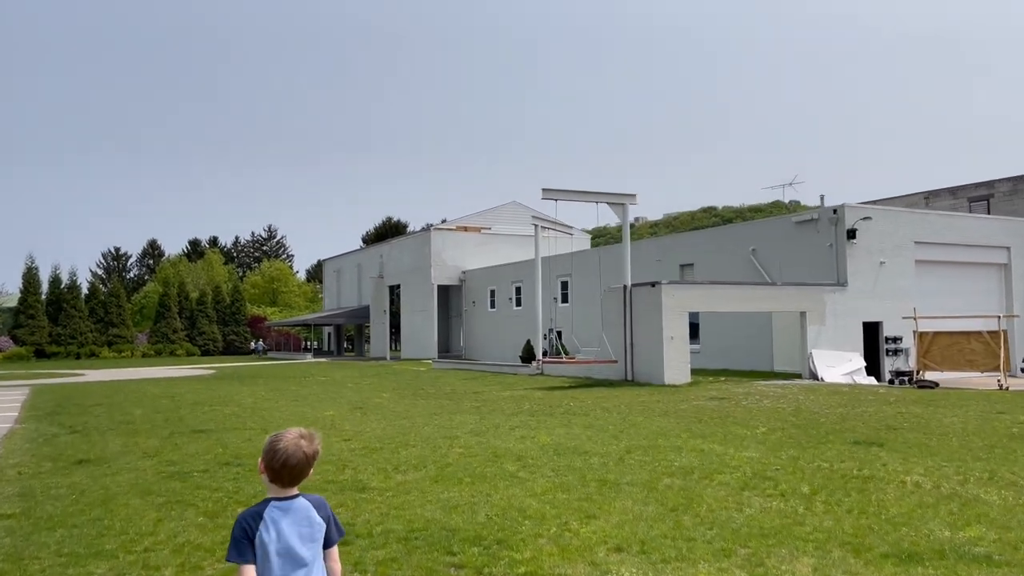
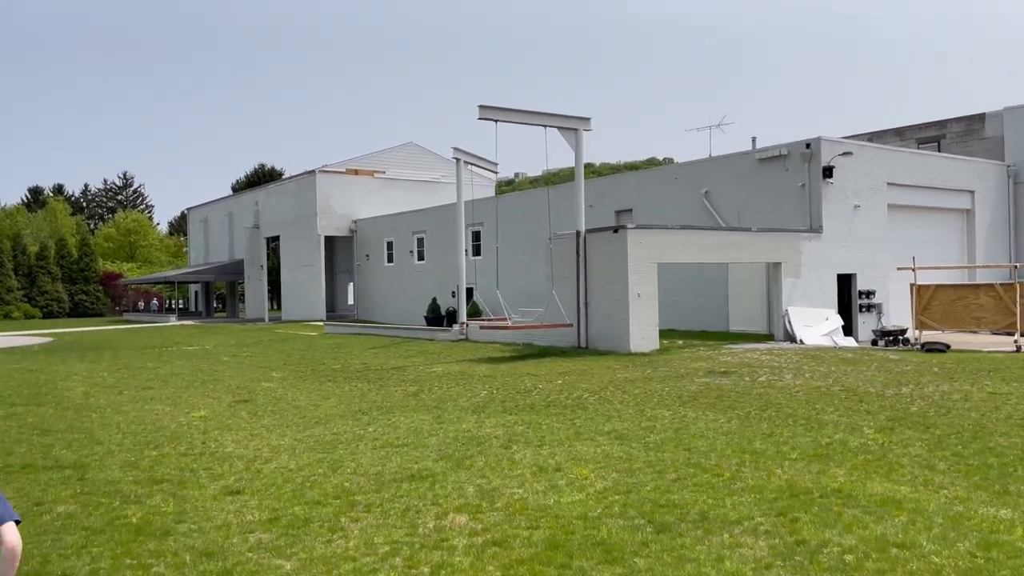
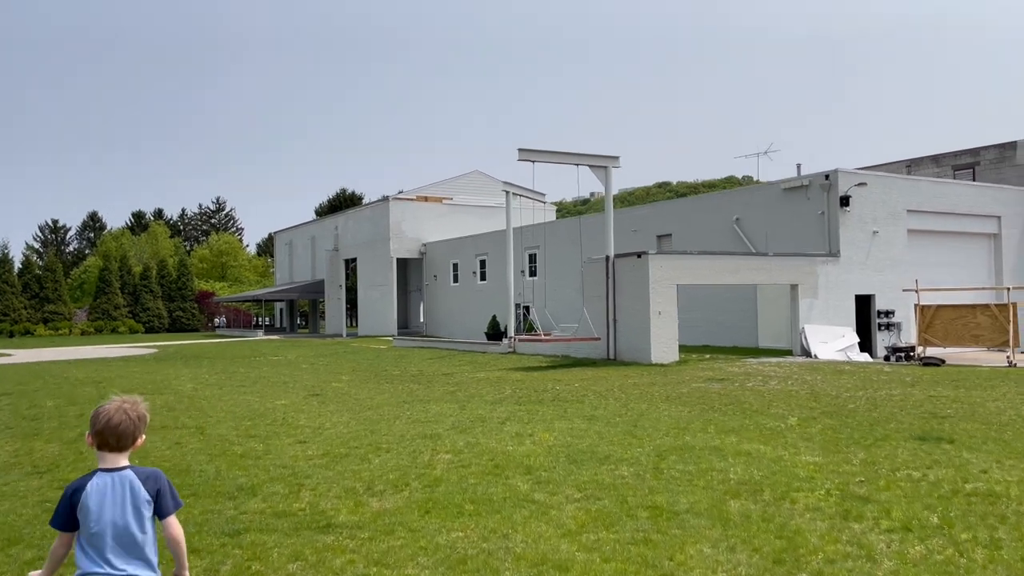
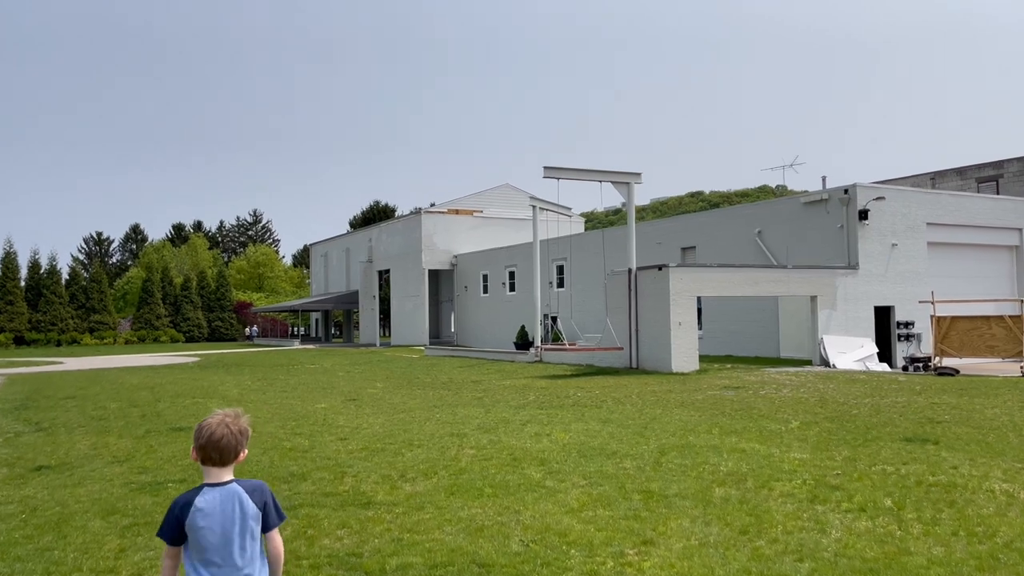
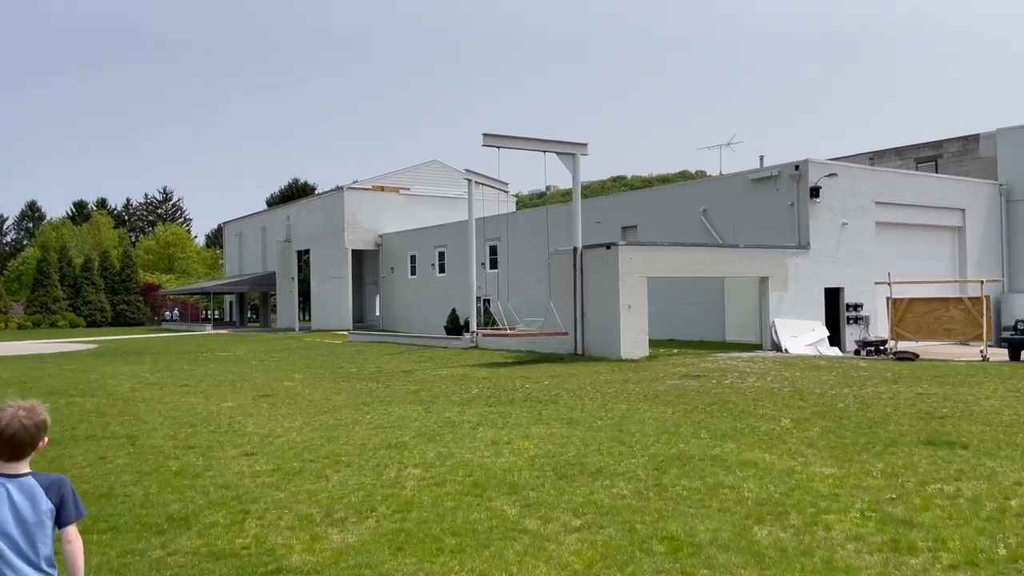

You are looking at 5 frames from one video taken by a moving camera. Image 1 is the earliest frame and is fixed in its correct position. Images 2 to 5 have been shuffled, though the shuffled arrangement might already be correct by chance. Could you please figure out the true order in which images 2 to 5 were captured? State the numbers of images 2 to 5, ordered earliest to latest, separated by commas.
4, 3, 5, 2
